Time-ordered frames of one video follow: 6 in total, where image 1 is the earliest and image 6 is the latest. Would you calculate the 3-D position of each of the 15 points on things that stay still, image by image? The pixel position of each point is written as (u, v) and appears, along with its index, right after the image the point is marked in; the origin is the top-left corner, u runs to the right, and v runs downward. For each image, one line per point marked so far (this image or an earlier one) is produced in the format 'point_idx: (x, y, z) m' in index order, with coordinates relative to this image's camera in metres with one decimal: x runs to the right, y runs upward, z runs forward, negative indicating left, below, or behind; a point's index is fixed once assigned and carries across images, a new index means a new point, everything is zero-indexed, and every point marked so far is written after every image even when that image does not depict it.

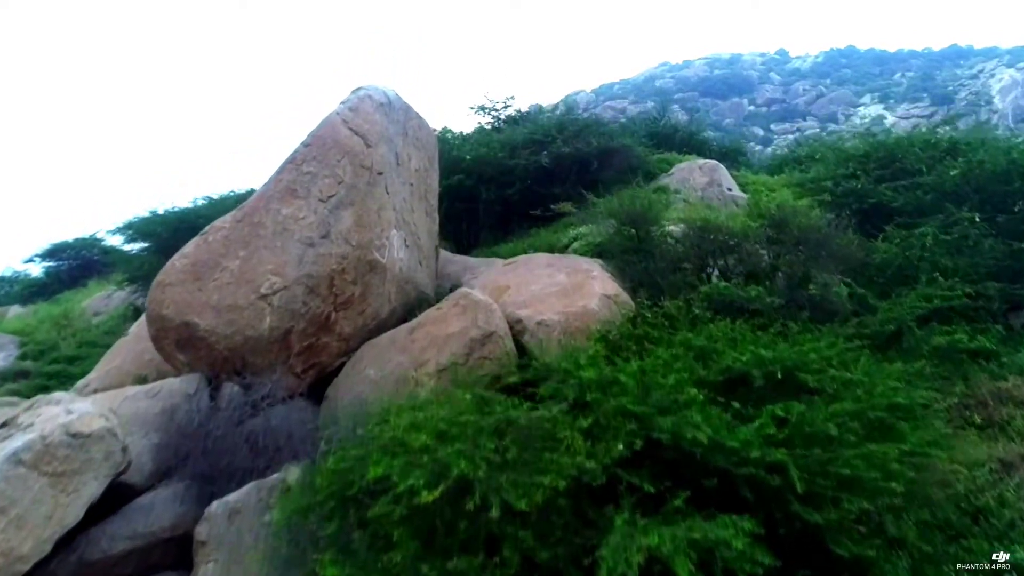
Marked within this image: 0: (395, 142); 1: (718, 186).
0: (-1.5, +1.9, +9.2) m
1: (+4.1, +2.1, +14.5) m
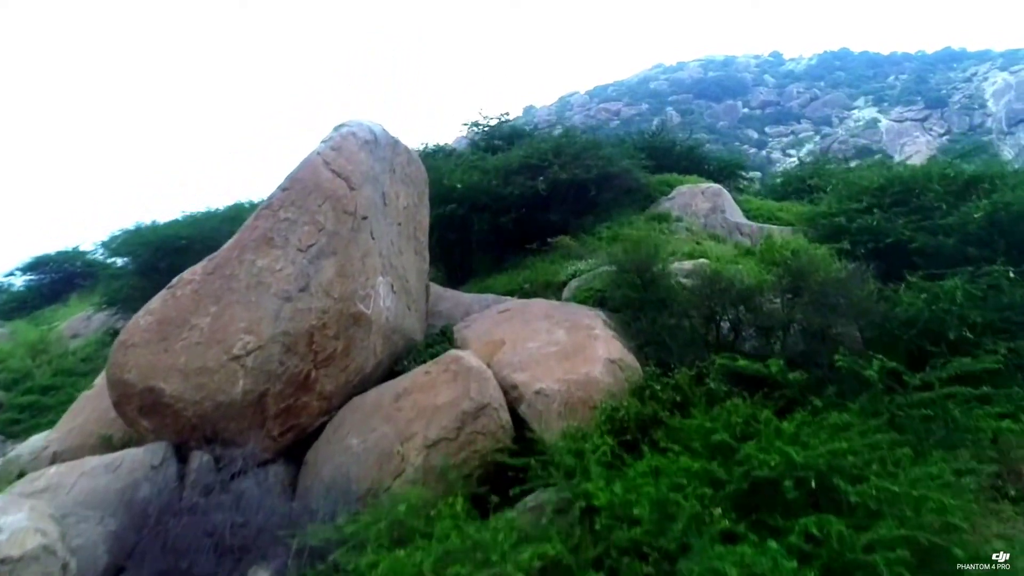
0: (-1.6, +1.3, +8.5) m
1: (+4.0, +1.5, +13.9) m
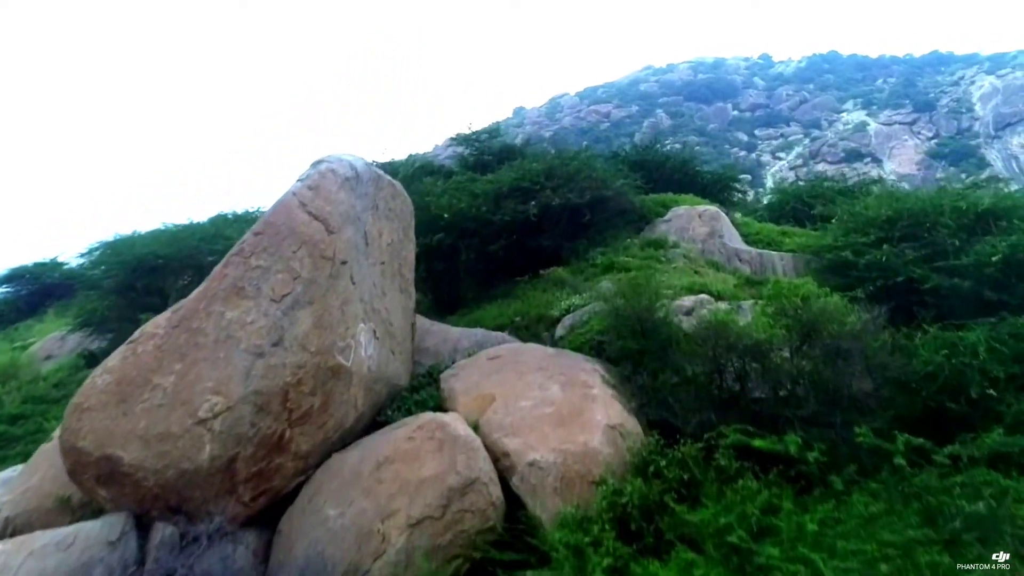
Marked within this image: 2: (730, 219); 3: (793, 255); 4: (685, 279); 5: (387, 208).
0: (-1.7, +0.7, +8.0) m
1: (+3.9, +0.9, +13.4) m
2: (+4.4, +1.4, +14.4) m
3: (+5.1, +0.6, +12.9) m
4: (+2.7, +0.1, +11.3) m
5: (-1.5, +1.0, +8.7) m
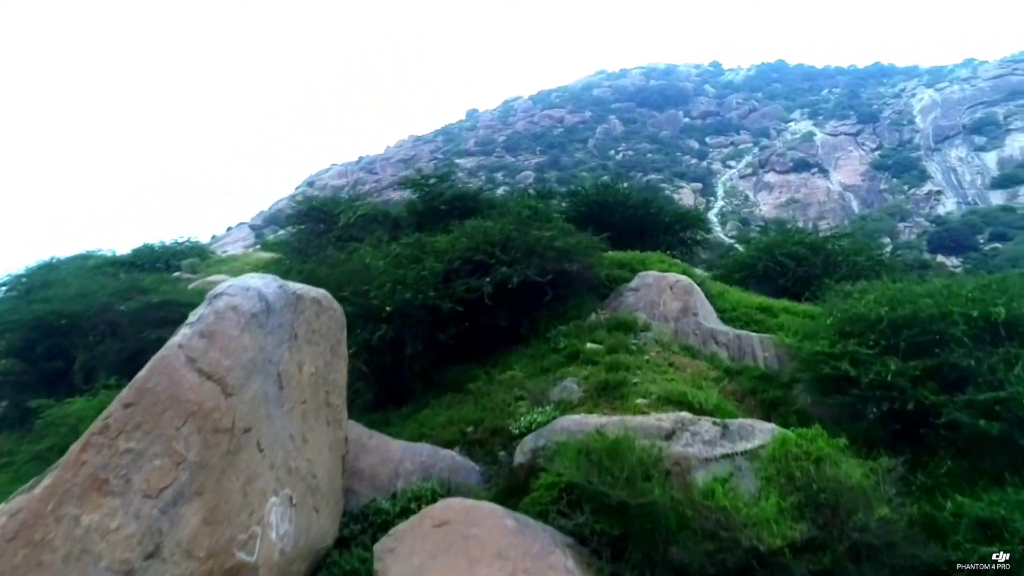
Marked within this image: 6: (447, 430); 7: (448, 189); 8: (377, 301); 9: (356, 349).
0: (-2.1, -0.7, +6.3) m
1: (+3.1, -0.5, +12.1) m
2: (+3.5, 0.0, +13.1) m
3: (+4.3, -0.8, +11.7) m
4: (+2.1, -1.3, +10.0) m
5: (-2.0, -0.4, +7.1) m
6: (-0.9, -1.9, +9.7) m
7: (-1.5, +2.3, +17.1) m
8: (-2.0, -0.2, +10.5) m
9: (-2.3, -0.9, +10.4) m
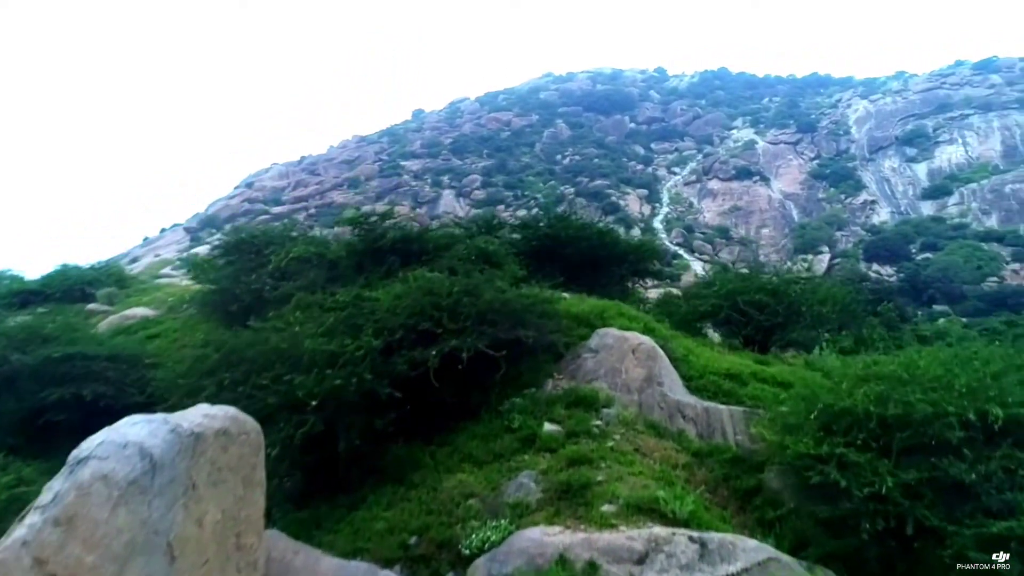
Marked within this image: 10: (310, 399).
0: (-2.4, -1.7, +5.0) m
1: (+2.3, -1.5, +11.1) m
2: (+2.6, -1.1, +12.2) m
3: (+3.5, -1.9, +10.9) m
4: (+1.4, -2.3, +8.9) m
5: (-2.4, -1.5, +5.7) m
6: (-1.5, -3.0, +8.4) m
7: (-2.7, +1.3, +15.8) m
8: (-2.6, -1.2, +9.1) m
9: (-2.9, -1.9, +9.0) m
10: (-2.5, -1.3, +9.1) m
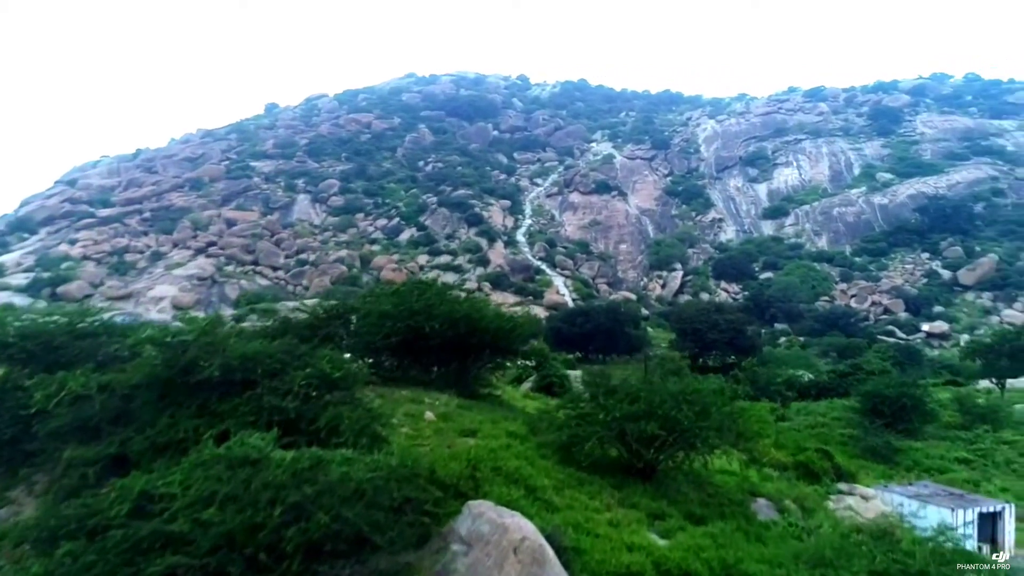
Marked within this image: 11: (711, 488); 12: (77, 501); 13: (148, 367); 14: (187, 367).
0: (-3.0, -4.1, +1.9) m
1: (+0.4, -3.9, +8.8) m
2: (+0.6, -3.5, +9.9) m
3: (+1.7, -4.3, +8.8) m
4: (0.0, -4.8, +6.5) m
5: (-3.1, -3.9, +2.6) m
6: (-2.7, -5.4, +5.4) m
7: (-5.3, -1.0, +12.4) m
8: (-4.0, -3.6, +5.9) m
9: (-4.2, -4.3, +5.8) m
10: (-3.9, -3.7, +5.9) m
11: (+4.0, -4.1, +14.3) m
12: (-5.6, -2.8, +9.3) m
13: (-6.0, -1.5, +12.1) m
14: (-5.4, -1.4, +12.1) m
